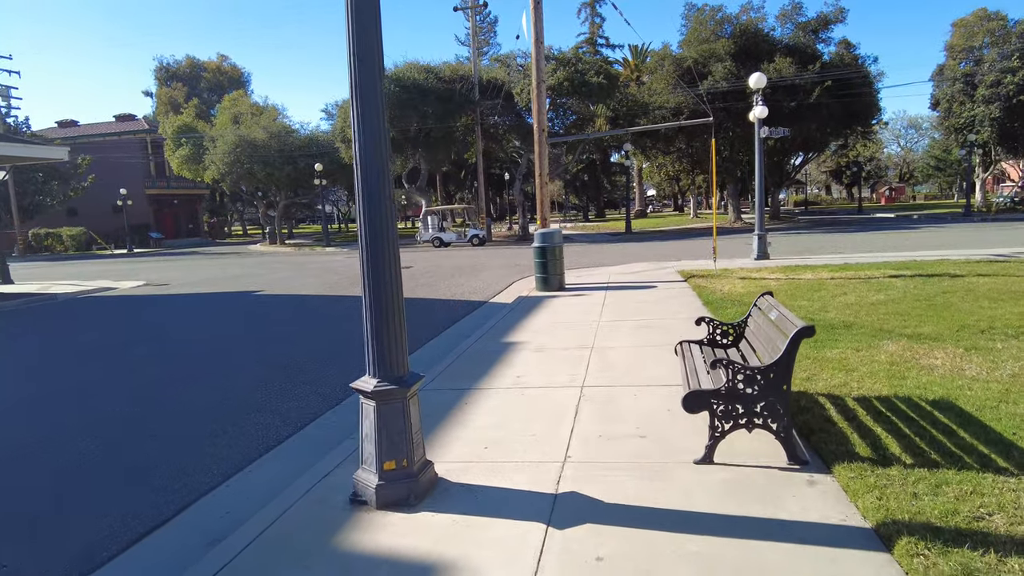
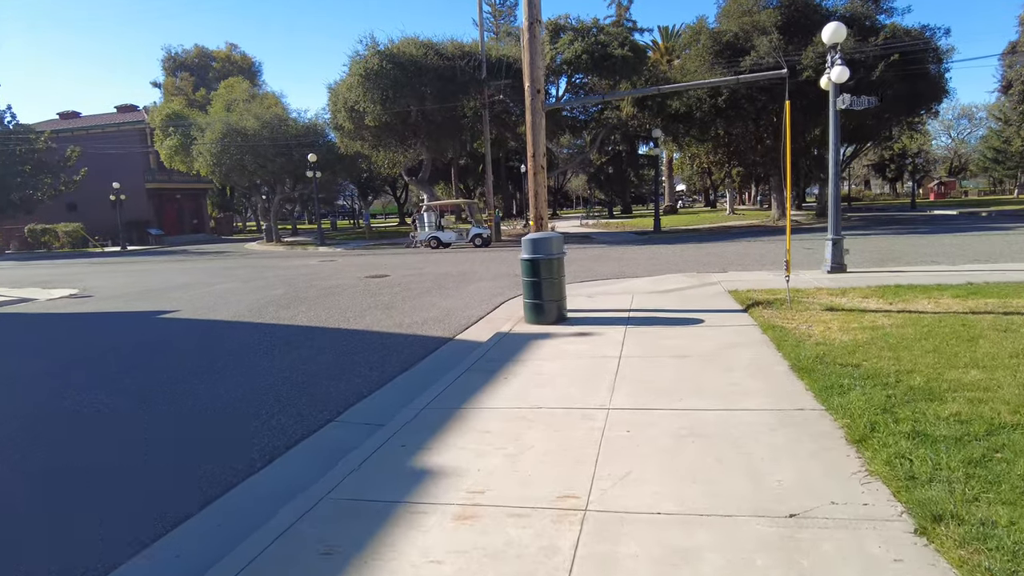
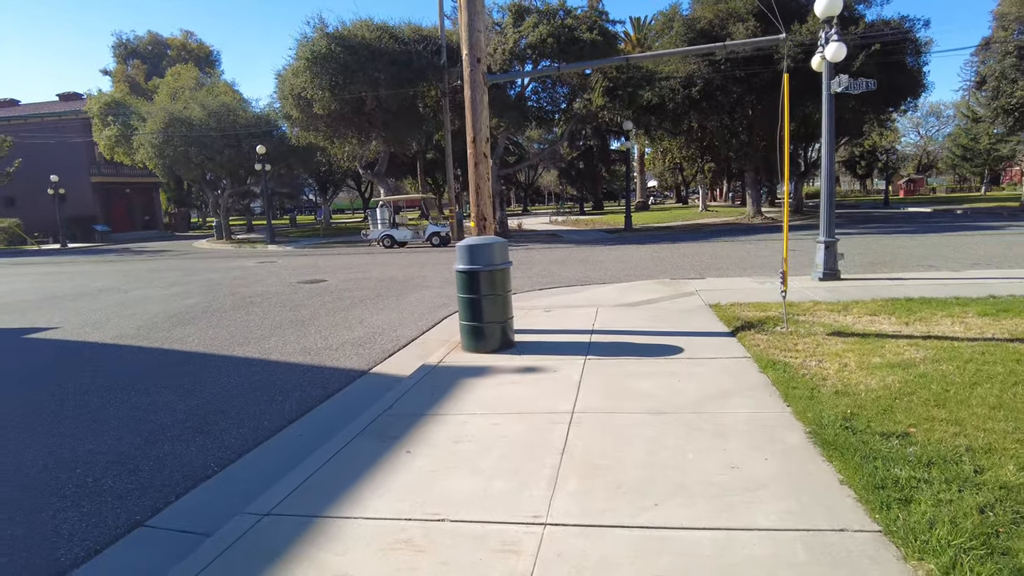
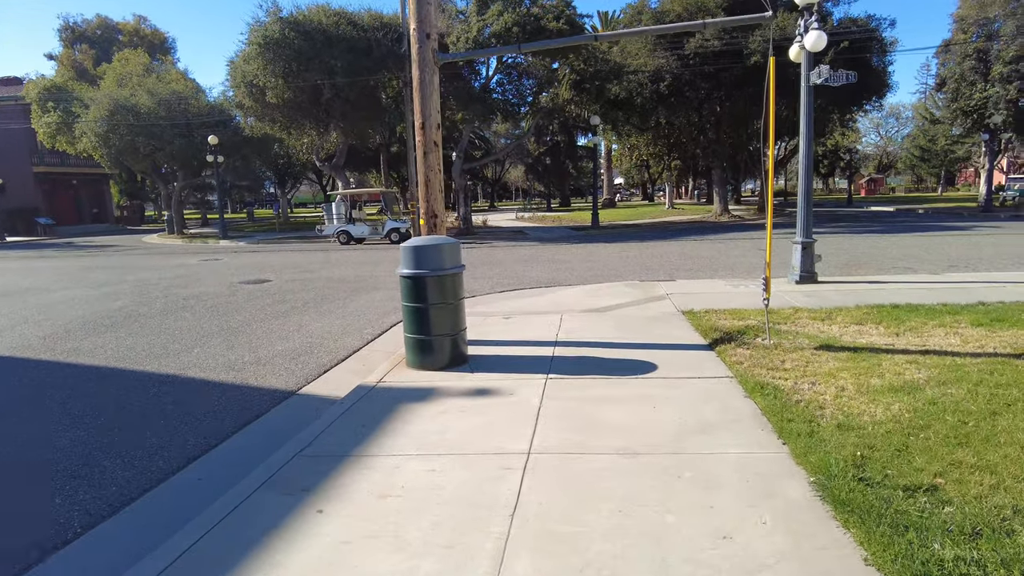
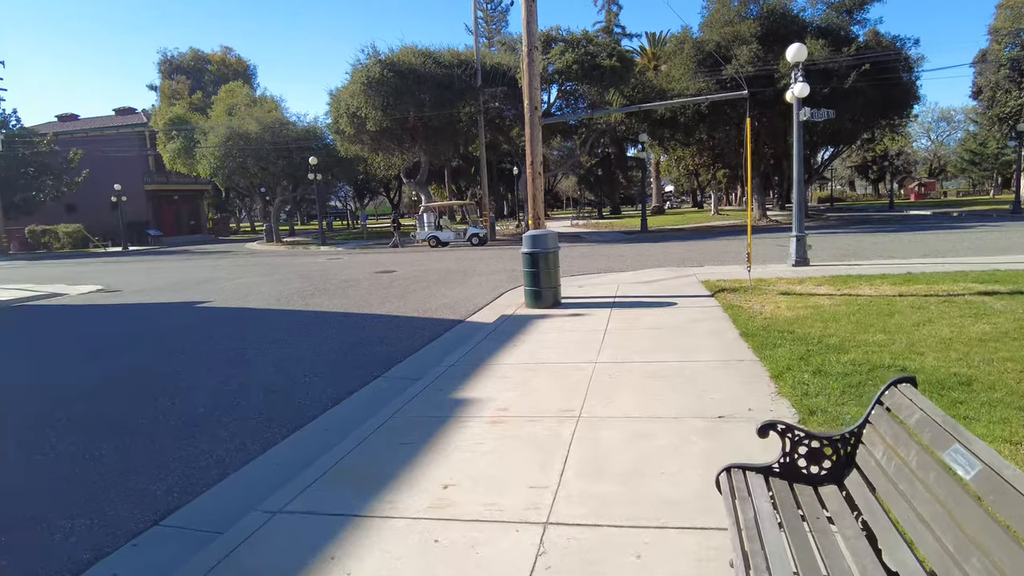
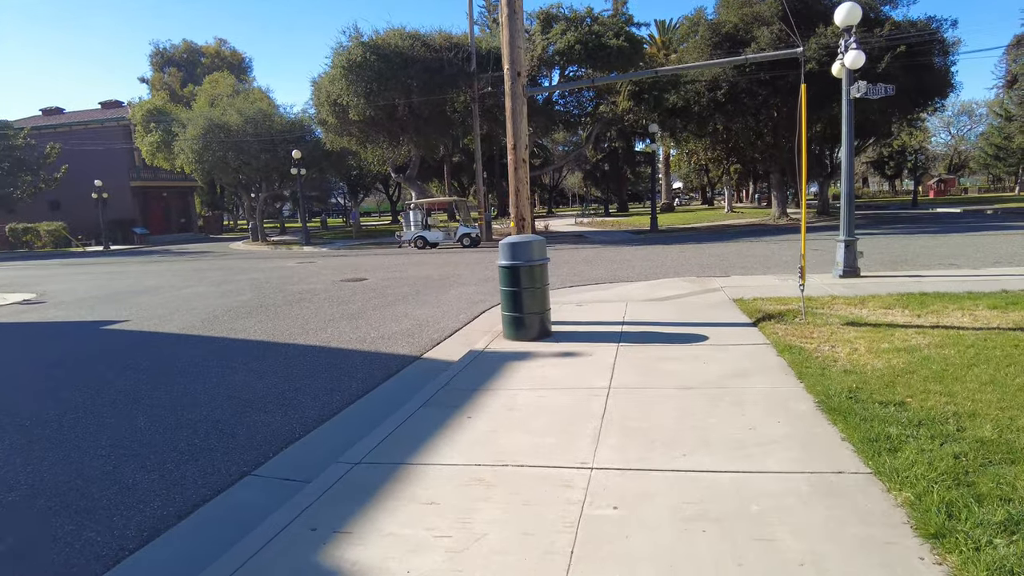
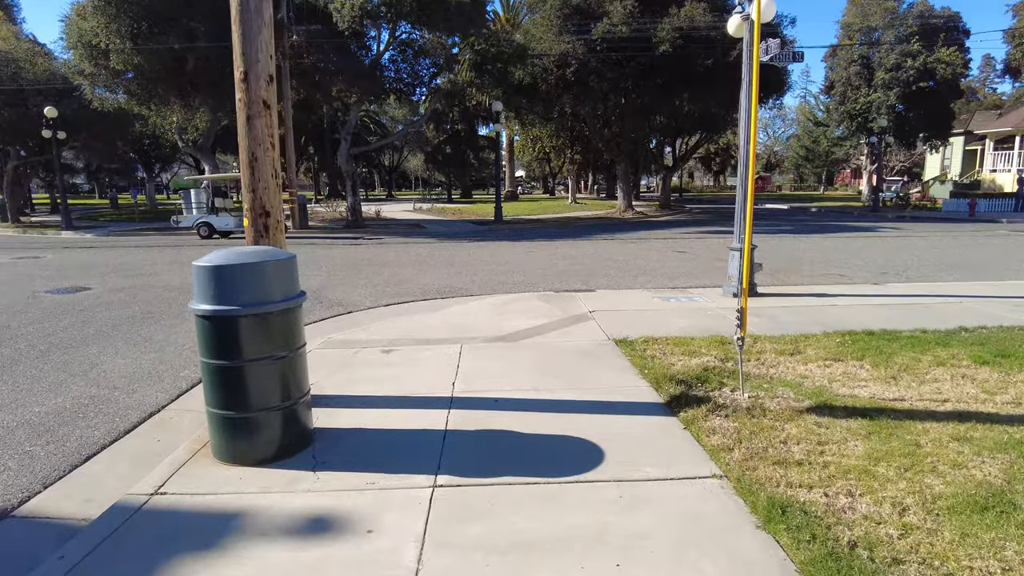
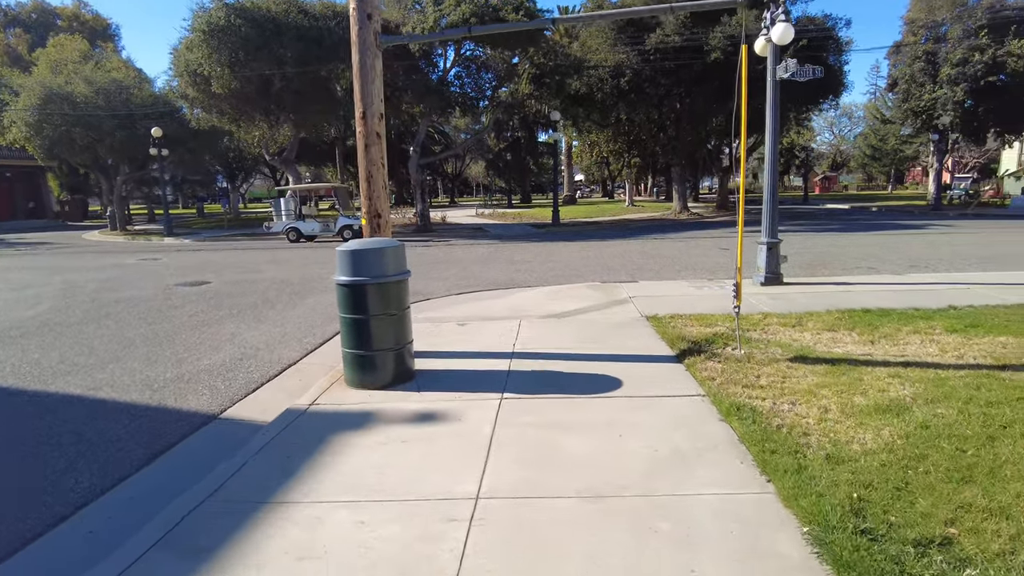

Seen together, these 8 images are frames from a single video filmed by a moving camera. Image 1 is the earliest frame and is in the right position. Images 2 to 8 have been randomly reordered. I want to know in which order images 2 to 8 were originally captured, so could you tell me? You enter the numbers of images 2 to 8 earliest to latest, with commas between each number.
5, 2, 6, 3, 4, 8, 7
